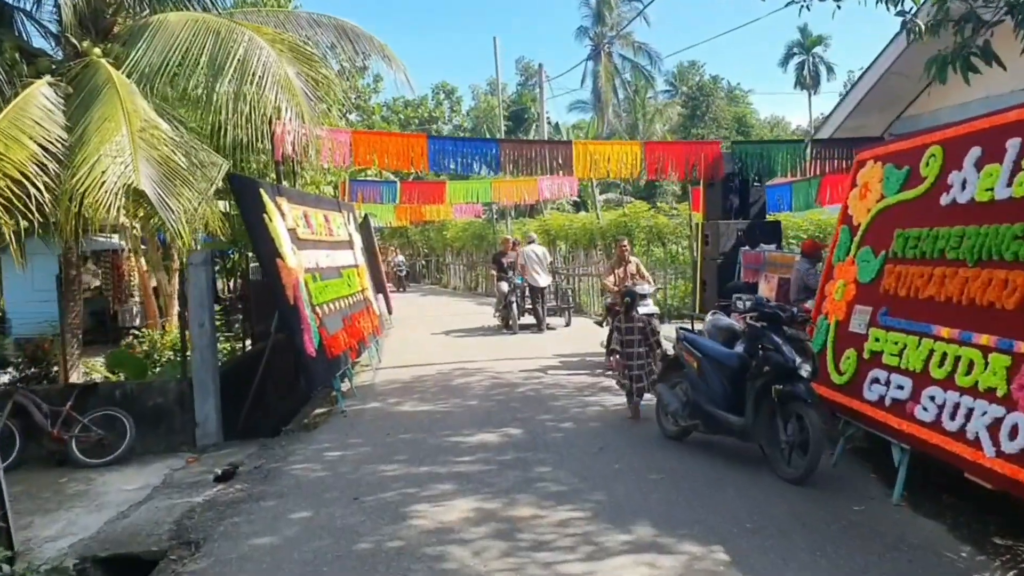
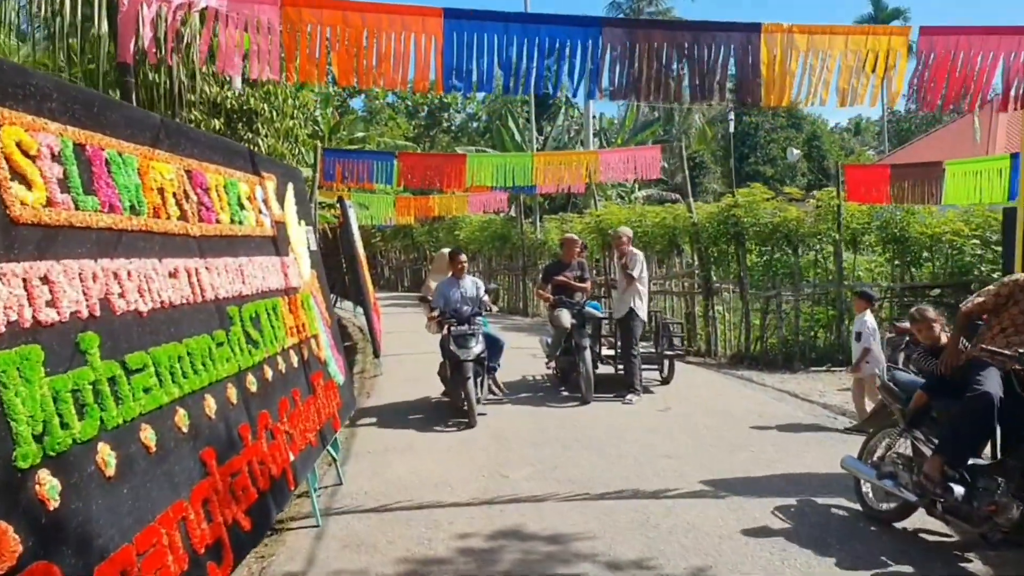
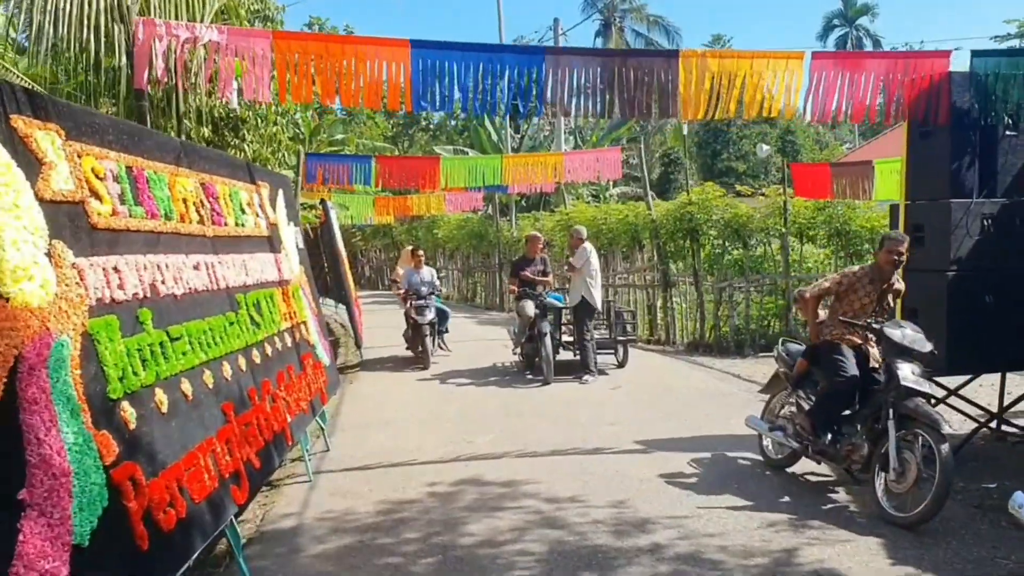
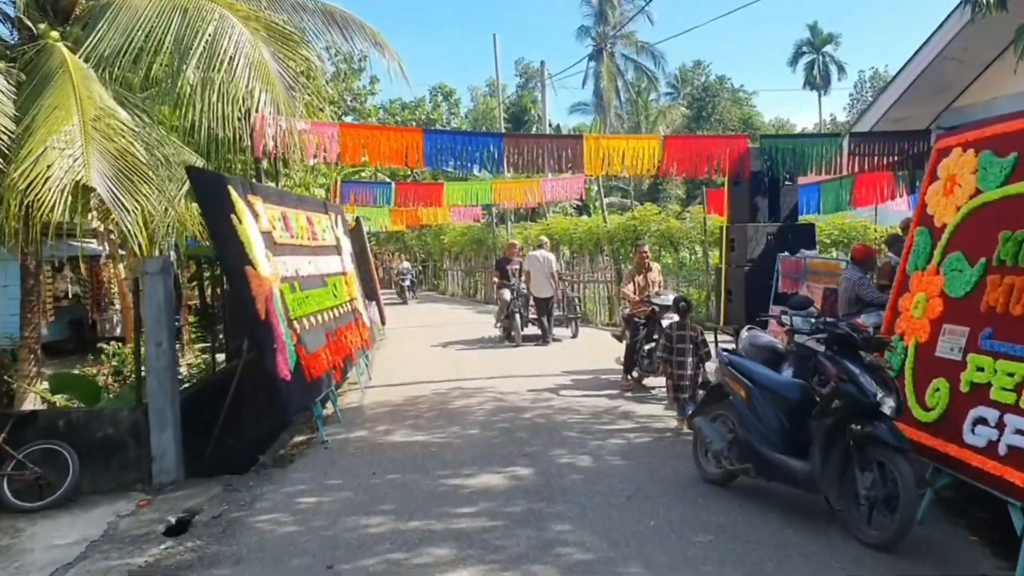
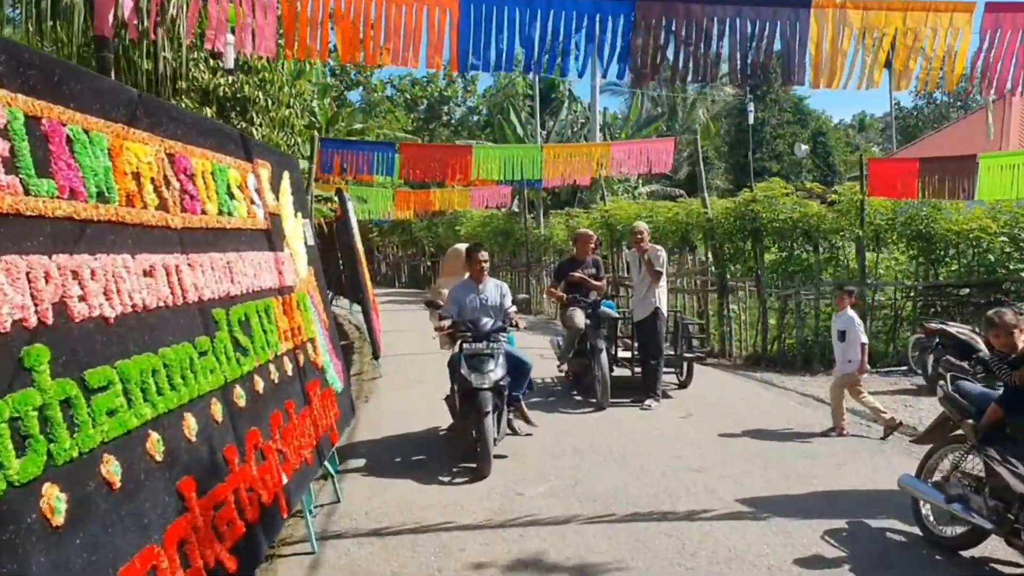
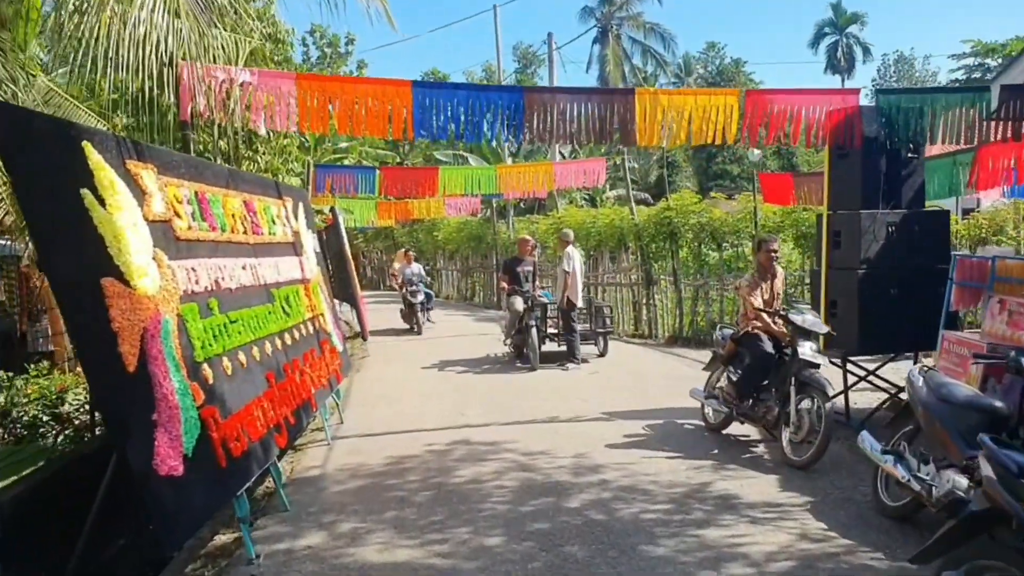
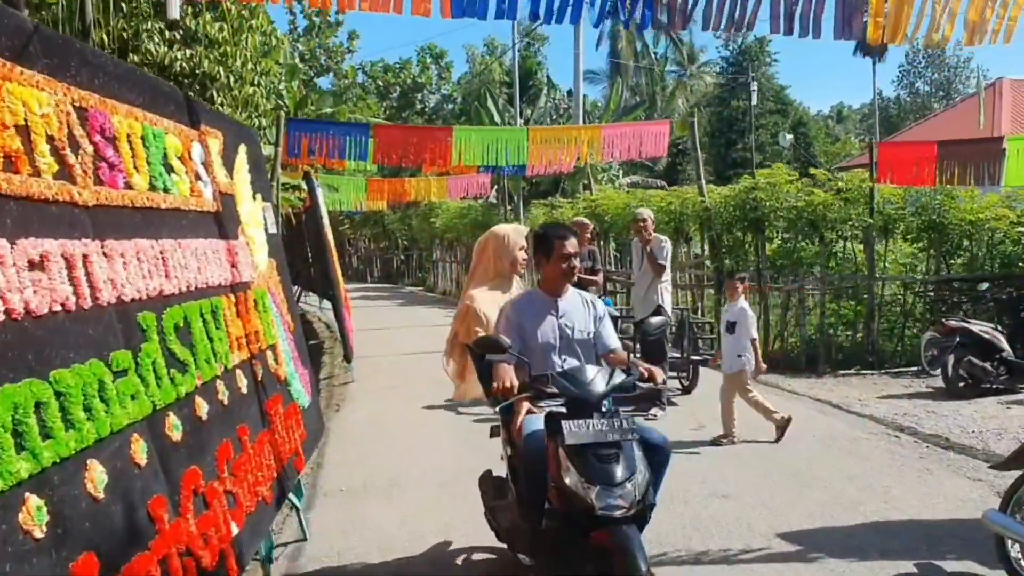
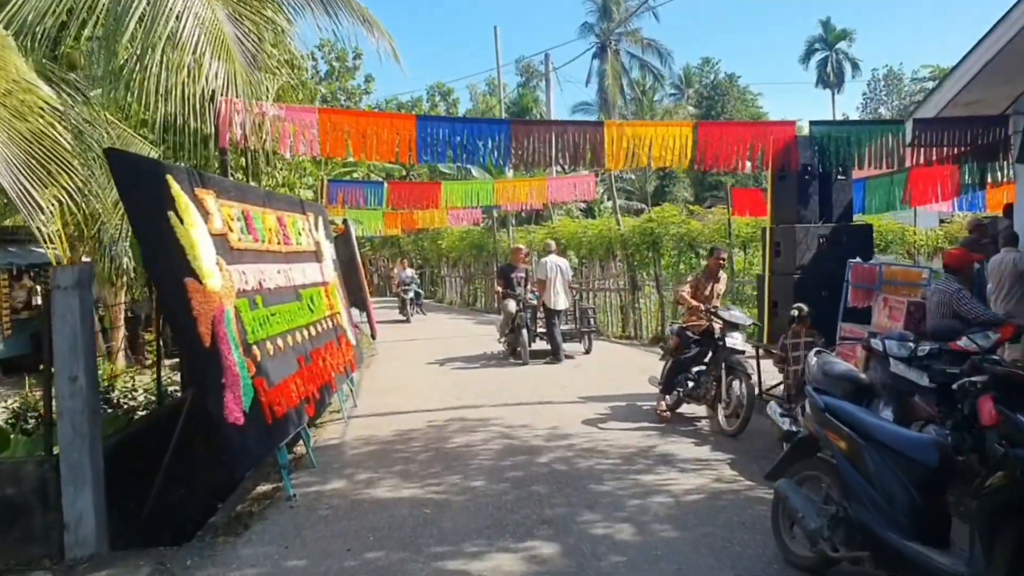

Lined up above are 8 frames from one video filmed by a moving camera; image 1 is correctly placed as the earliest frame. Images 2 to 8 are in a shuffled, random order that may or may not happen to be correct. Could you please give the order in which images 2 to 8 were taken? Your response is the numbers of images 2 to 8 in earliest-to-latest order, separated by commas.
4, 8, 6, 3, 2, 5, 7
